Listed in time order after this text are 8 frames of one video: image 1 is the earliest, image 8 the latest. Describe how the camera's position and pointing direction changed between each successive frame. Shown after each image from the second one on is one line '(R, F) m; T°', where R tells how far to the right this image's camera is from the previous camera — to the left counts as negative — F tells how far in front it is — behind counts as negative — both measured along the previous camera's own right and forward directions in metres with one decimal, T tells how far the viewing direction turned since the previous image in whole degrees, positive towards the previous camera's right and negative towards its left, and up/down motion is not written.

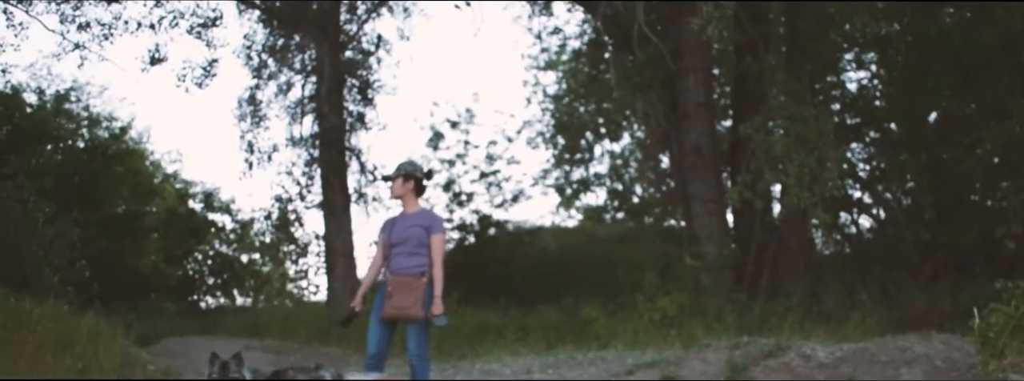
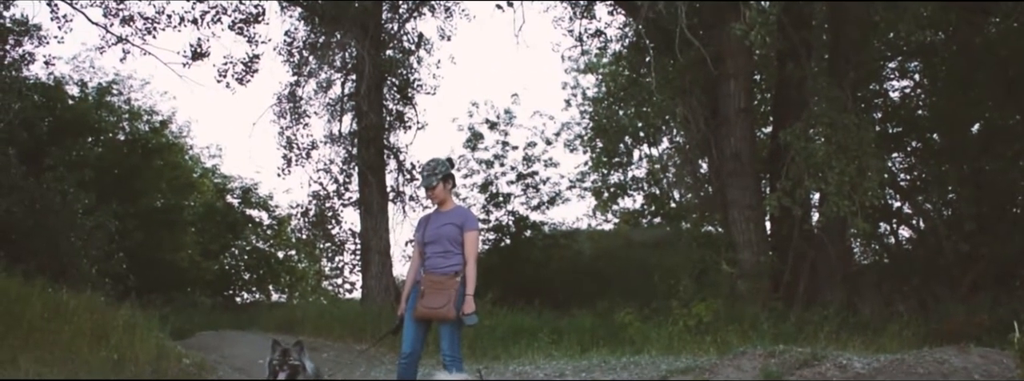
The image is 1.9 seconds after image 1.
(0.0, 0.0) m; -1°
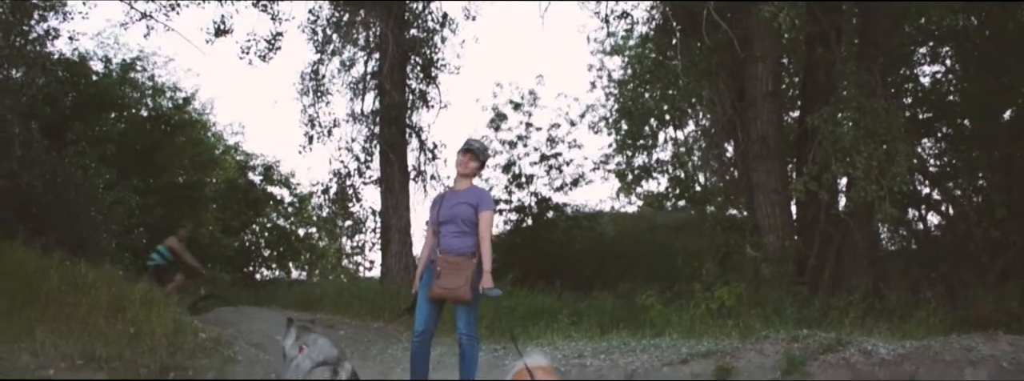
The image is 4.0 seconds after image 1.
(0.0, +0.1) m; -1°
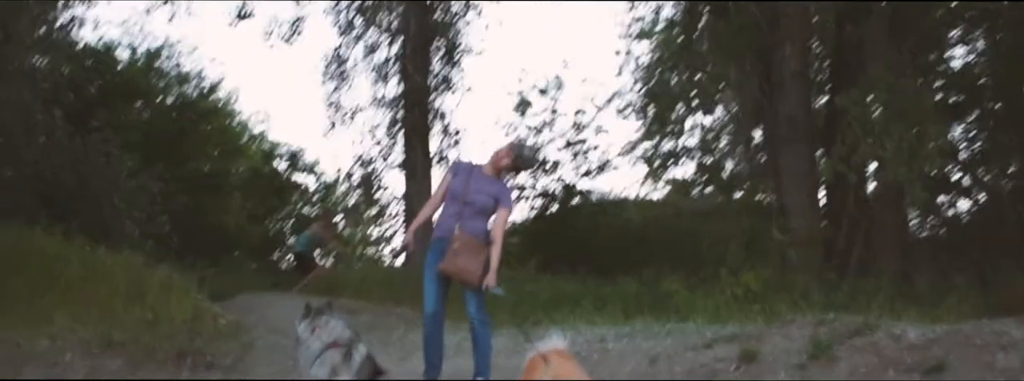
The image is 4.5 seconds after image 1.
(0.0, +0.2) m; -1°
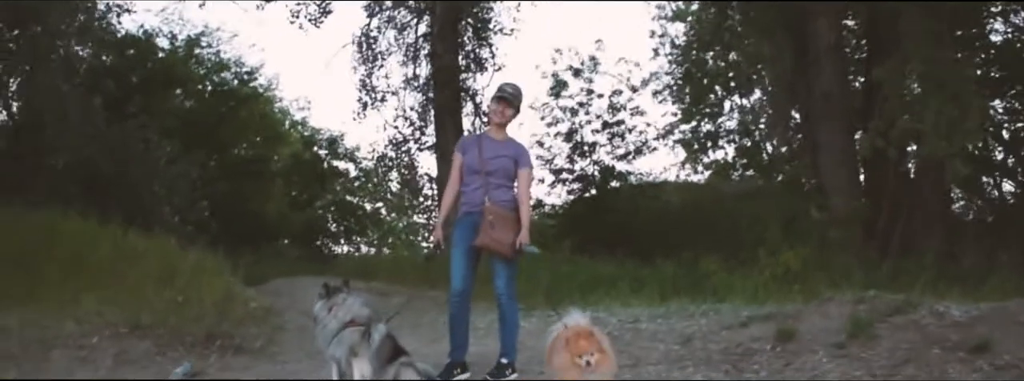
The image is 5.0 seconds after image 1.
(+0.1, +0.2) m; -2°
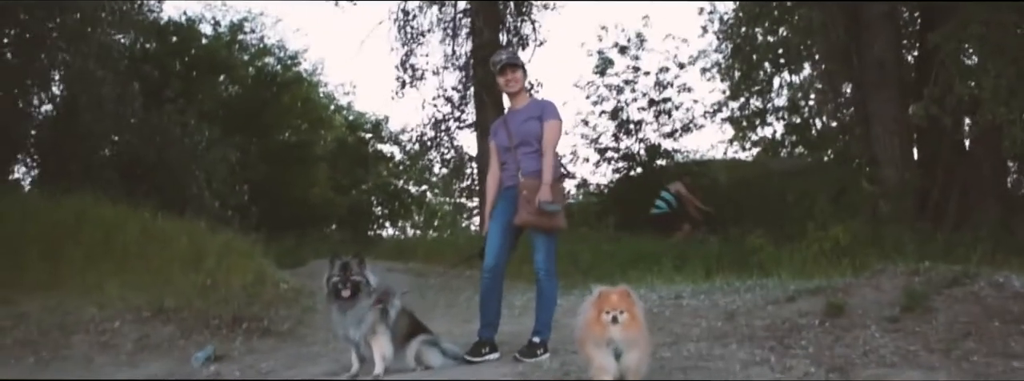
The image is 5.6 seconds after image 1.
(+0.1, +0.4) m; -2°
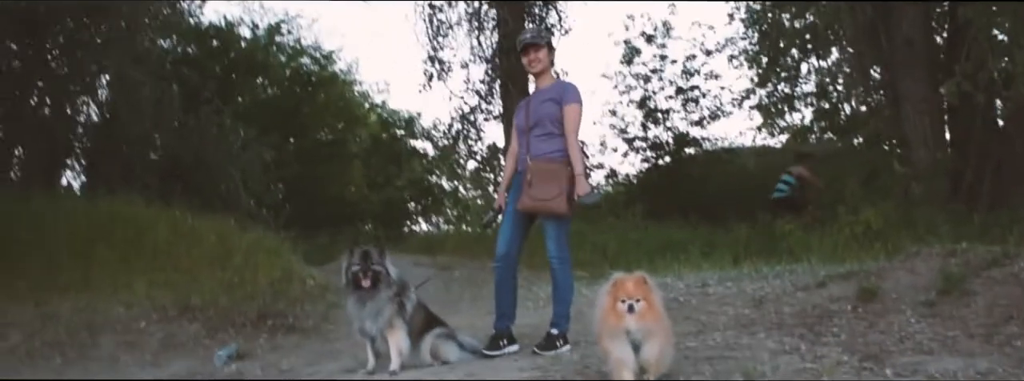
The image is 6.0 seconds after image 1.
(+0.1, +0.2) m; -1°
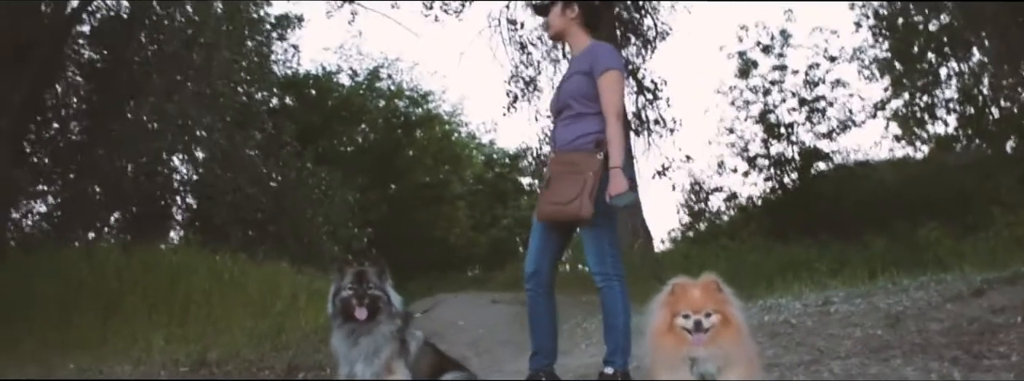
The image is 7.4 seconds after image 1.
(+0.3, +1.6) m; -5°
